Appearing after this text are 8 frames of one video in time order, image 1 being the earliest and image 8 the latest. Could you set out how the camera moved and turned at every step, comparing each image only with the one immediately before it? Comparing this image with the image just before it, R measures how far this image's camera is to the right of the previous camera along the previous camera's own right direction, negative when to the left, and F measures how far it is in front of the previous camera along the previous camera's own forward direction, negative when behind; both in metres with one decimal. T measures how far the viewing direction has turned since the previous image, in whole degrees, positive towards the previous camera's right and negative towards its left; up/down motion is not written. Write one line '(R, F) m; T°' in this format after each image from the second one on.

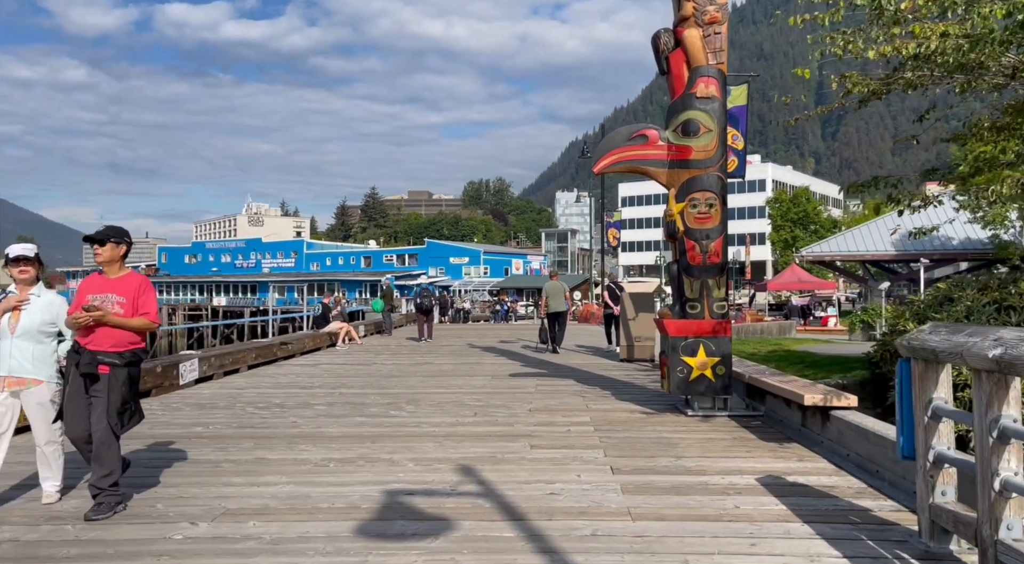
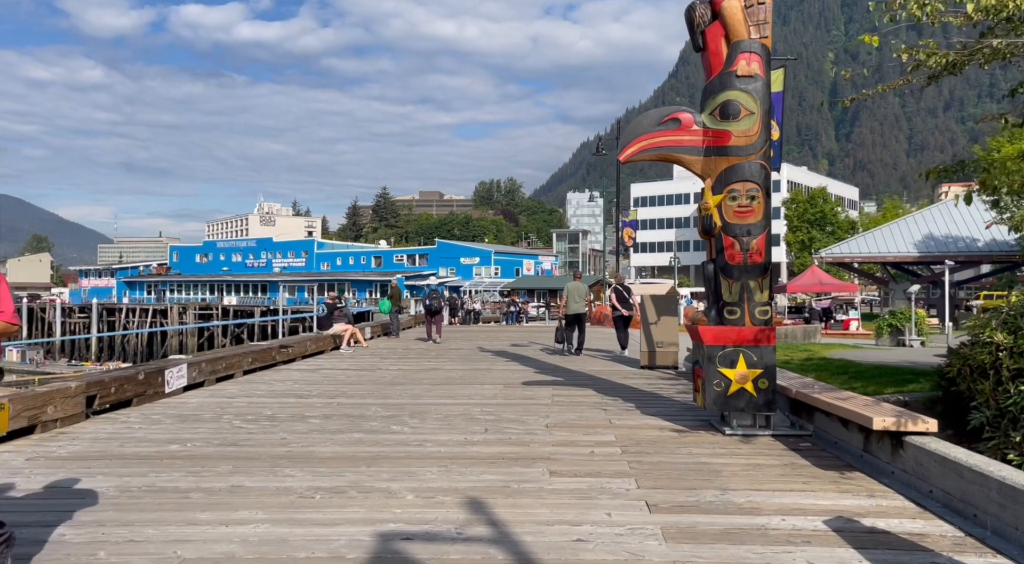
(0.0, +0.9) m; -1°
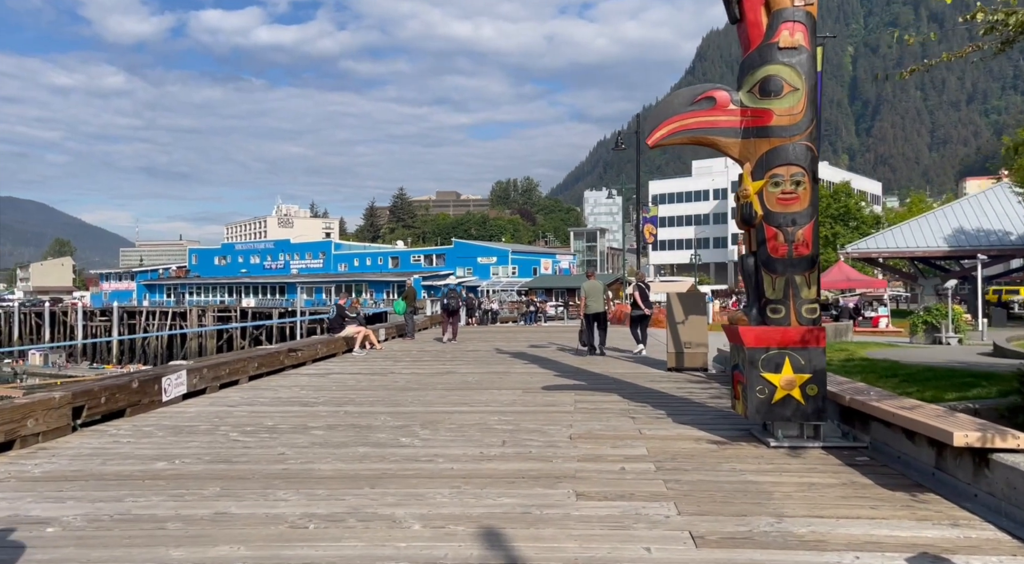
(0.0, +0.7) m; -1°
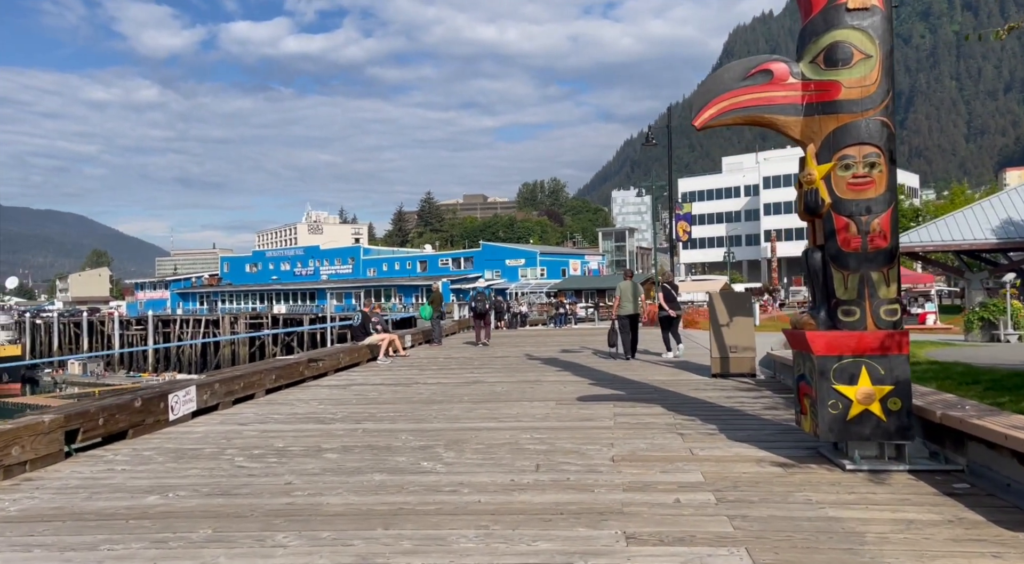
(0.0, +0.8) m; -2°
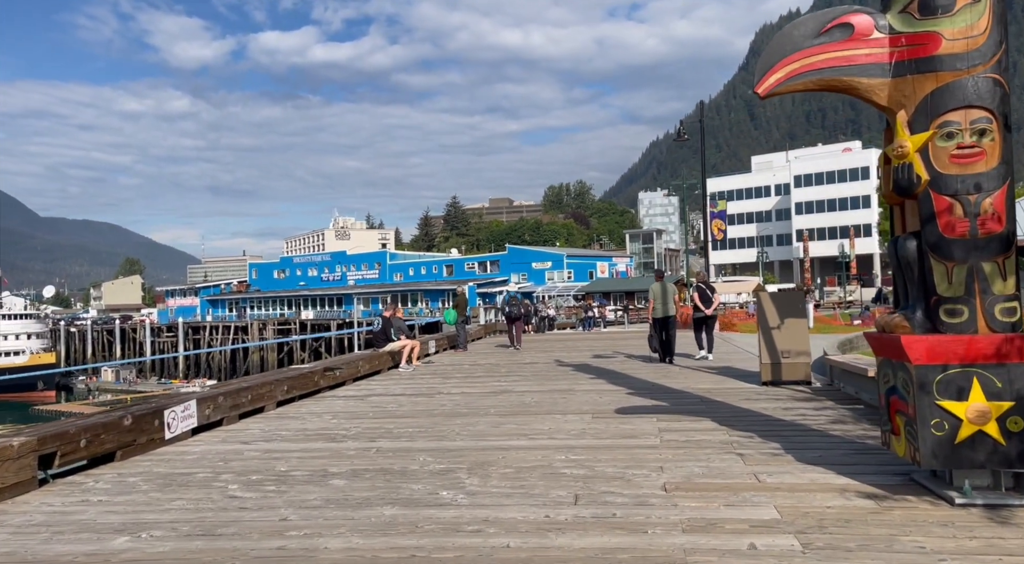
(0.0, +0.9) m; -2°
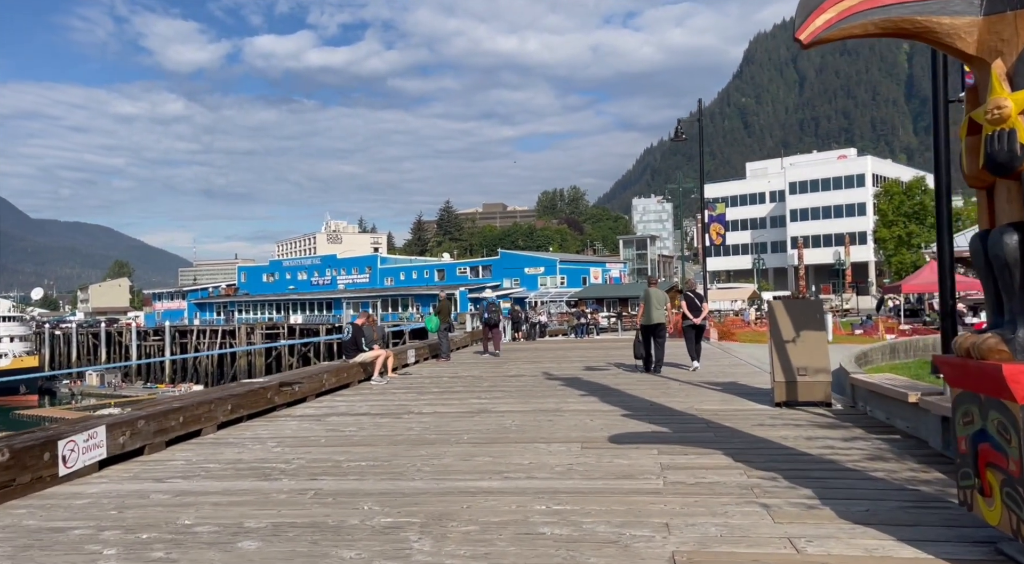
(+0.1, +1.3) m; 0°
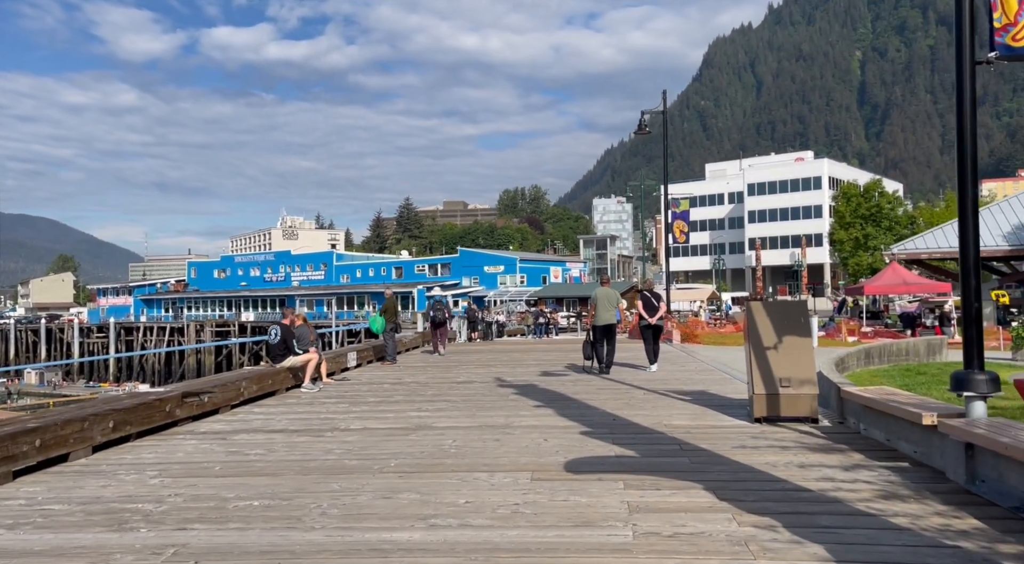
(+0.2, +1.3) m; +3°
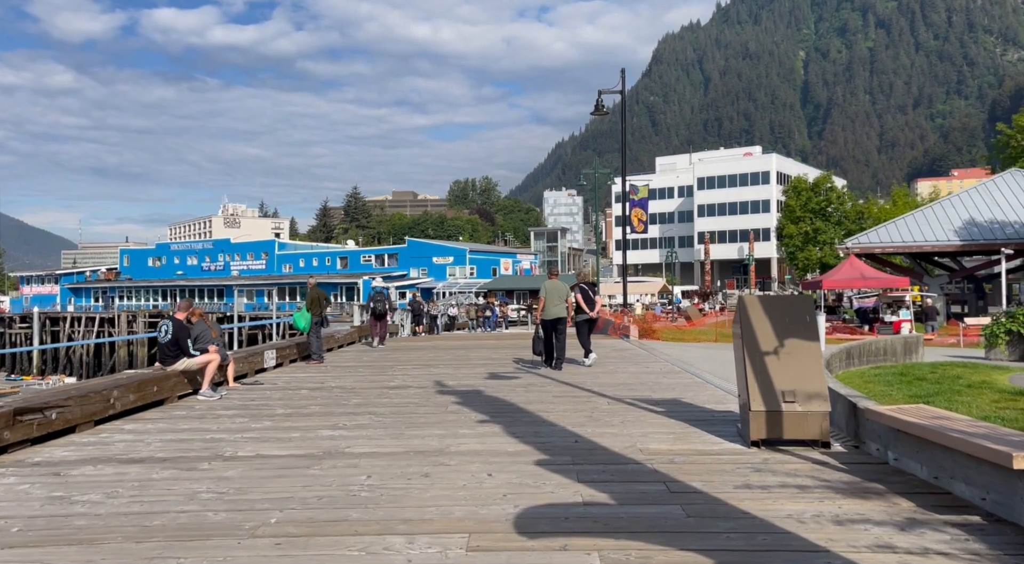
(+0.1, +1.8) m; +3°
